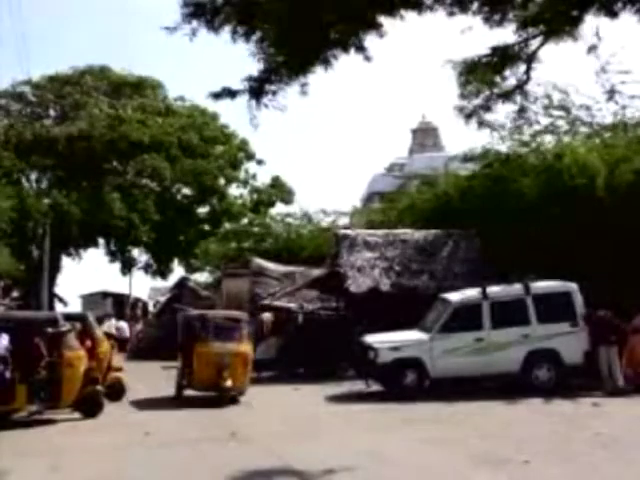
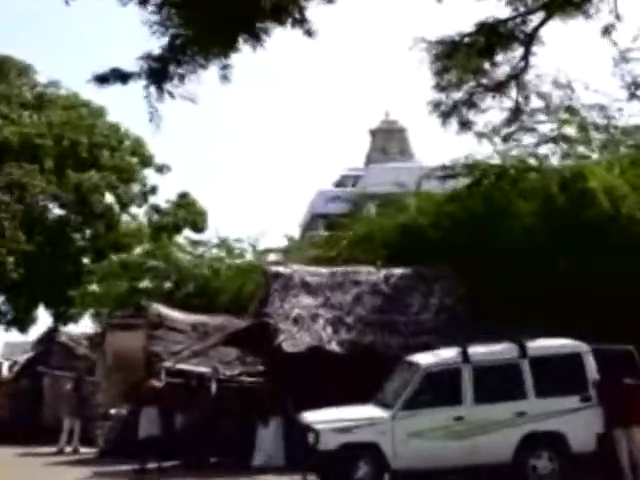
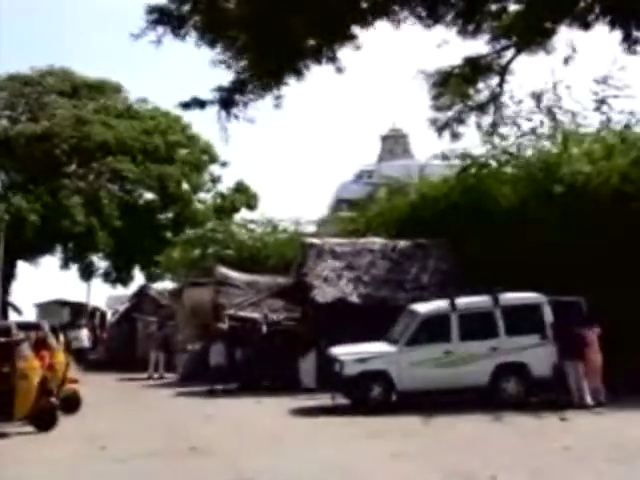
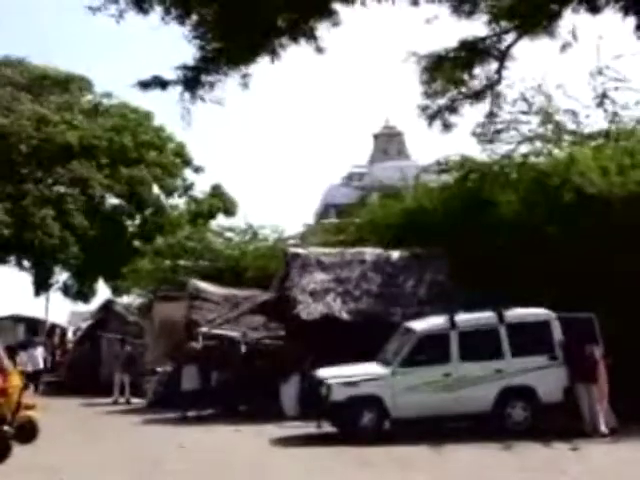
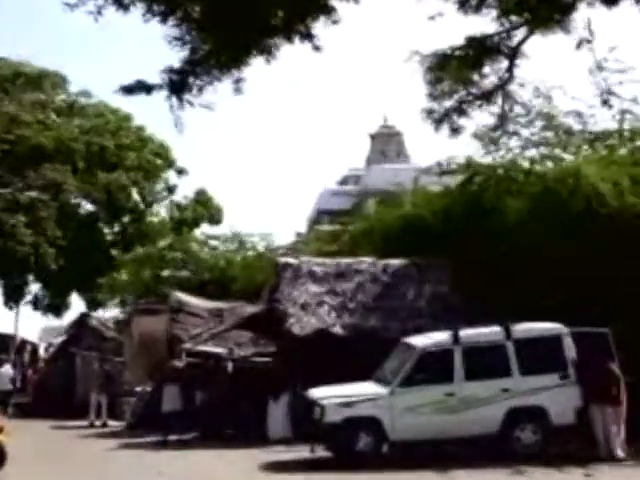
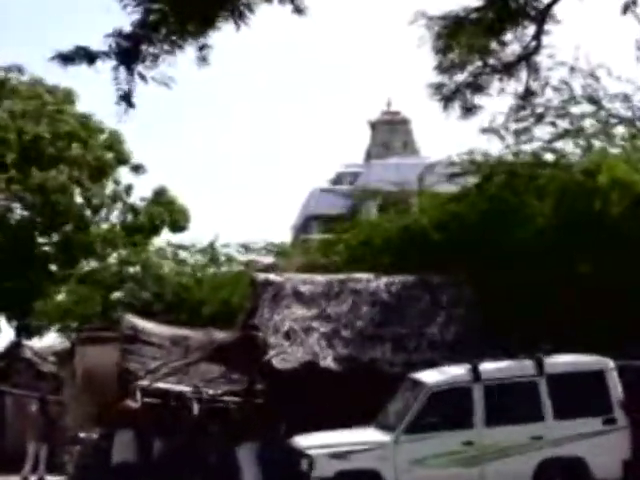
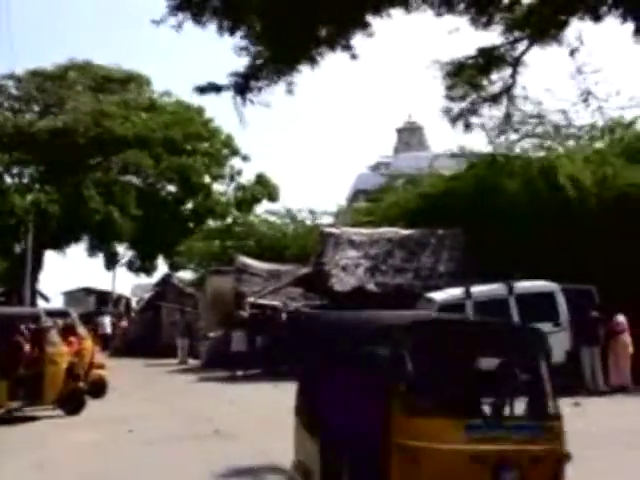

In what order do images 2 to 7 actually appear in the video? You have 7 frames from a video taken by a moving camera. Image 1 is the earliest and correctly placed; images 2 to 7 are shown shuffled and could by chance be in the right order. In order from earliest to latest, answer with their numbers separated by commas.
7, 3, 4, 5, 2, 6
